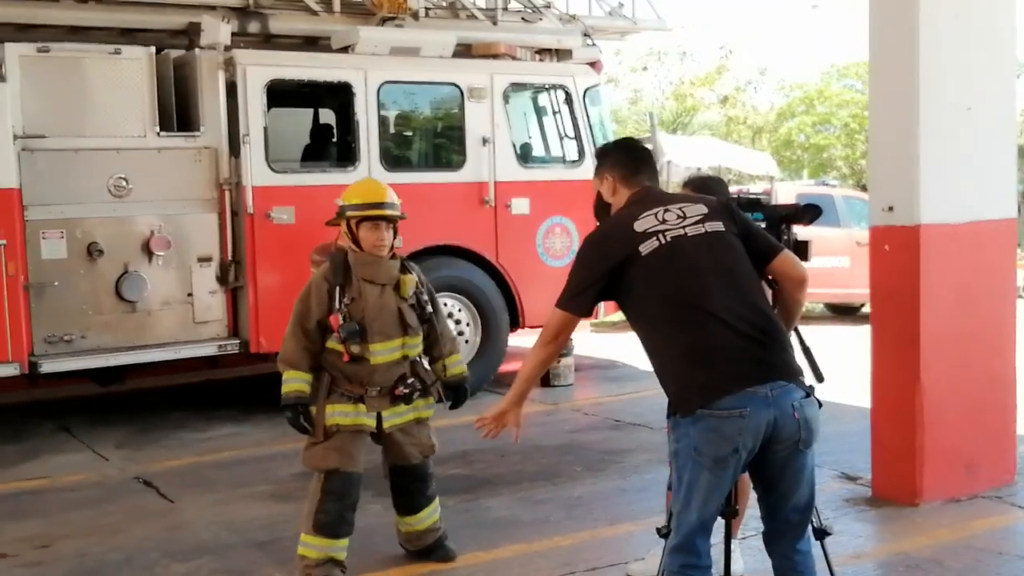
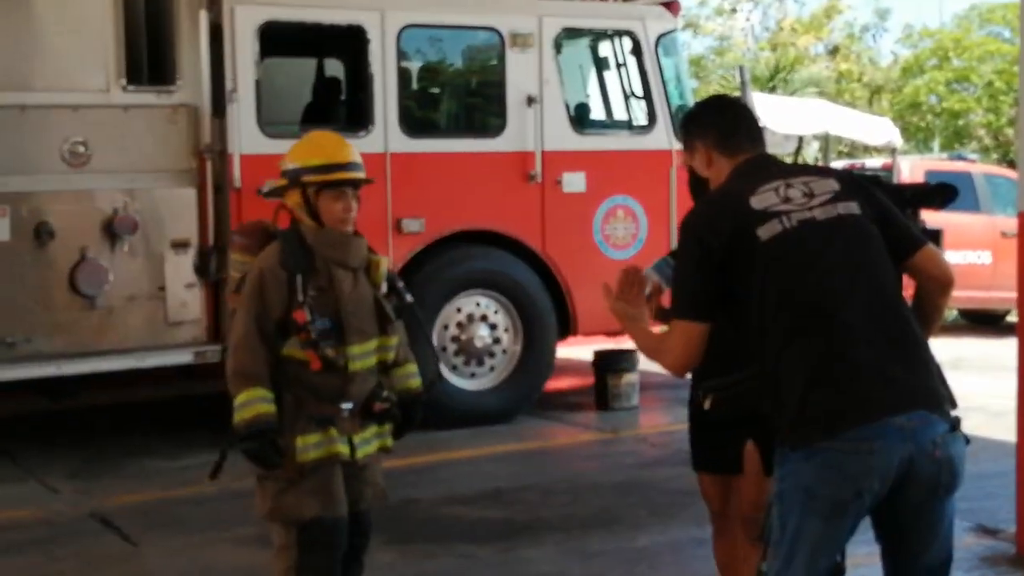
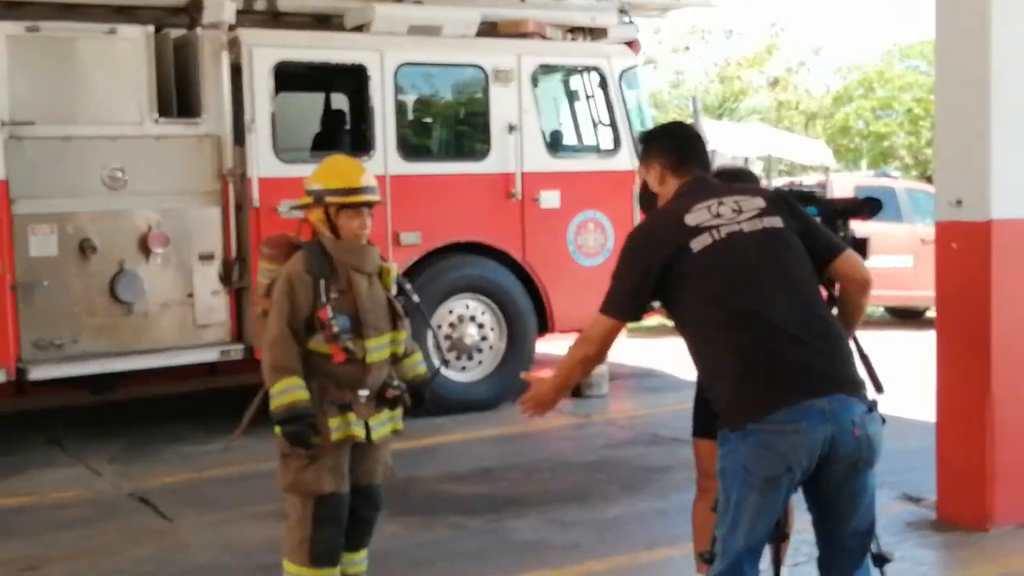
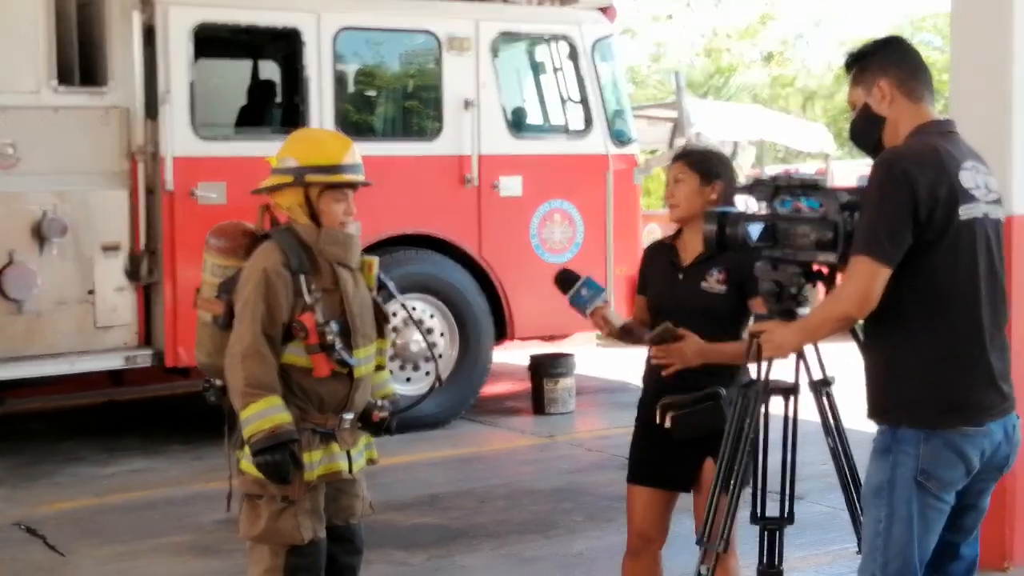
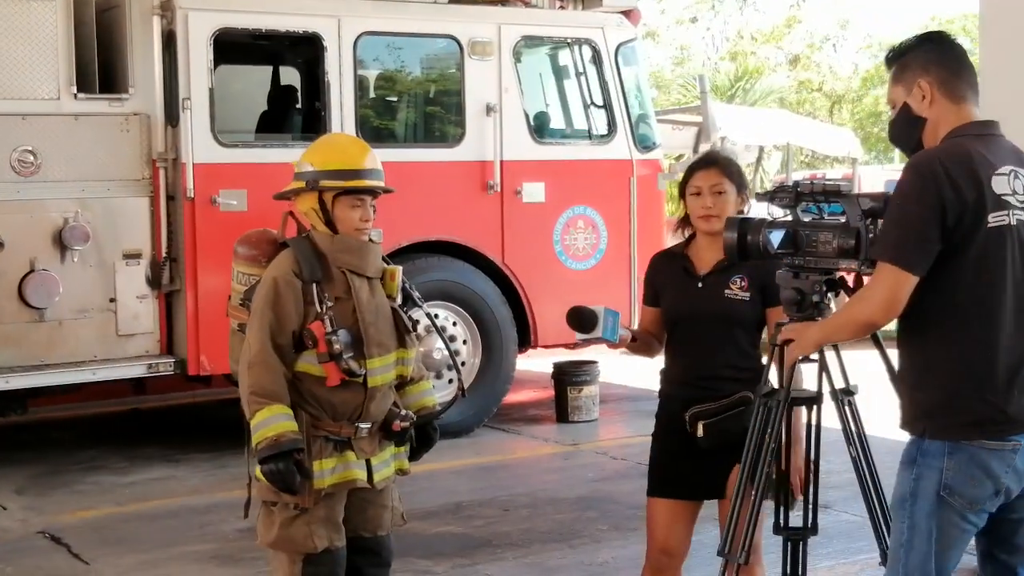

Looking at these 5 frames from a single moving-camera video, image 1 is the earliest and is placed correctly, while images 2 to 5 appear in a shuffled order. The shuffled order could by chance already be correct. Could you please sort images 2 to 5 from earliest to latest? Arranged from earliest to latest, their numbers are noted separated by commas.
3, 2, 5, 4
